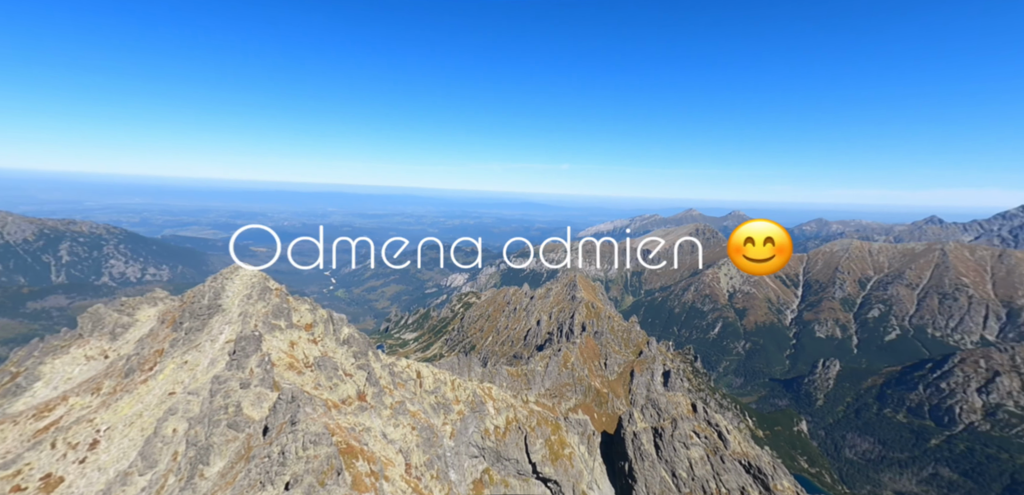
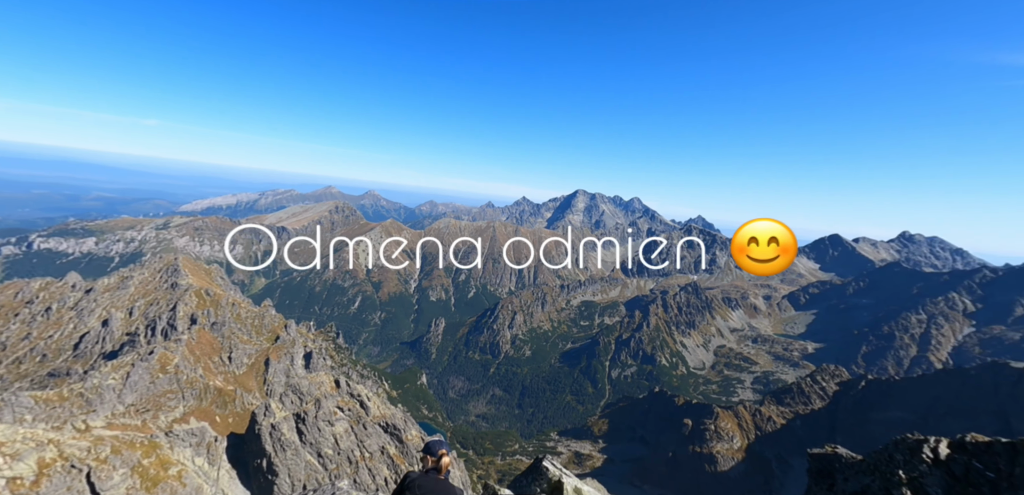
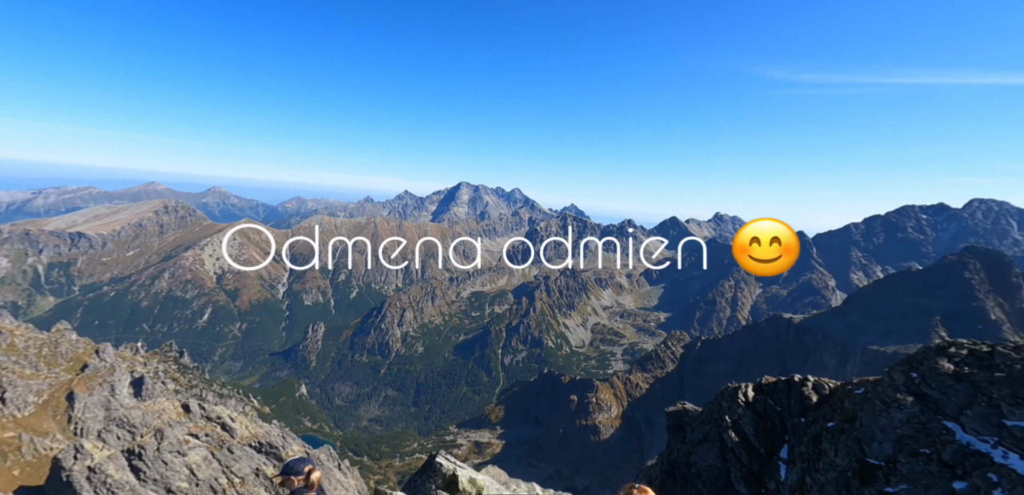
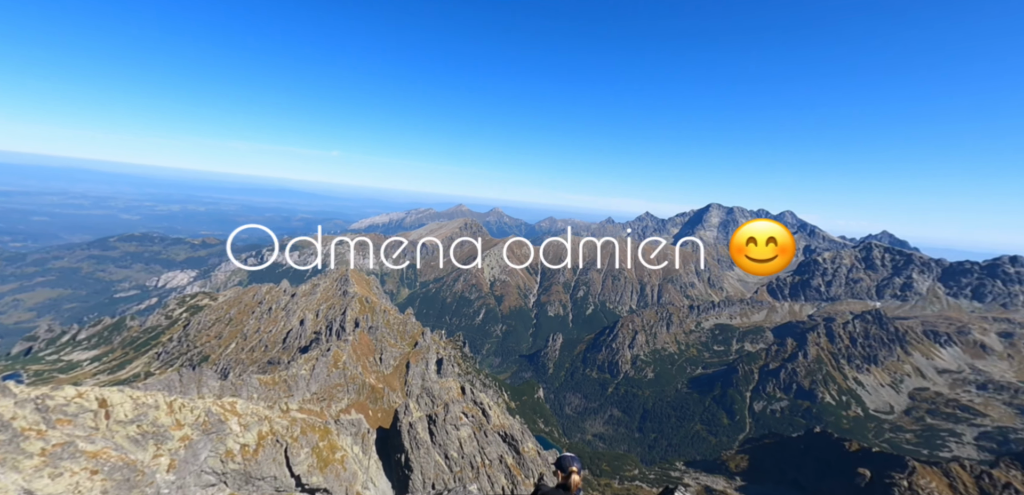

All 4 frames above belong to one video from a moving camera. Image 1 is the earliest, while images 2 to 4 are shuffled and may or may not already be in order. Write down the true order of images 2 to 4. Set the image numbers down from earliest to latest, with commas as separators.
4, 2, 3
